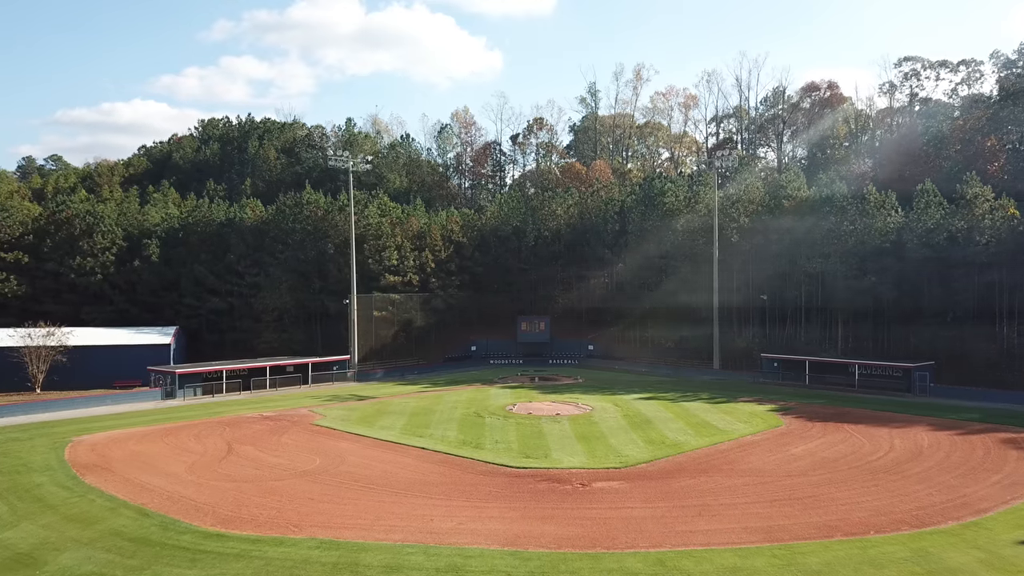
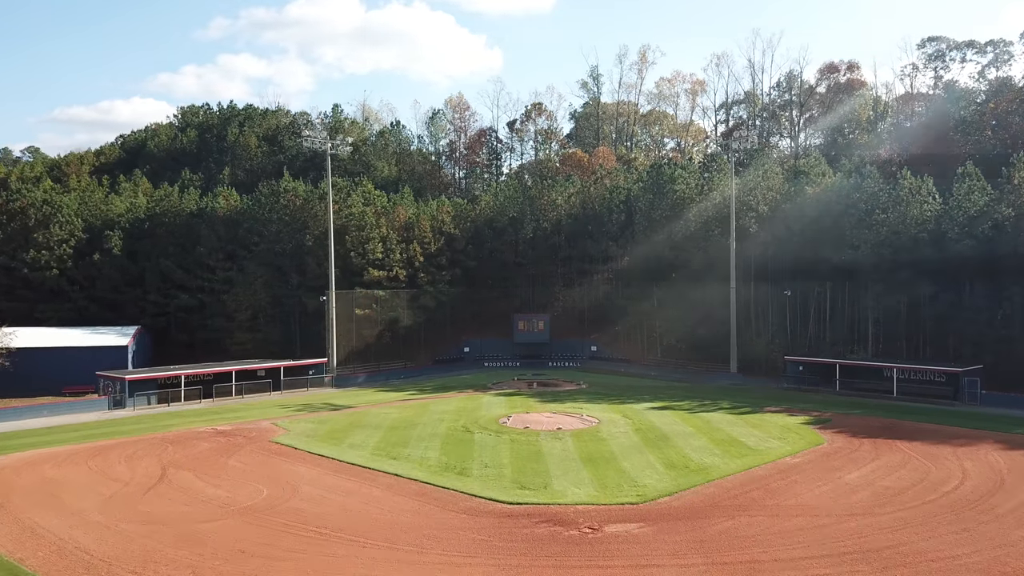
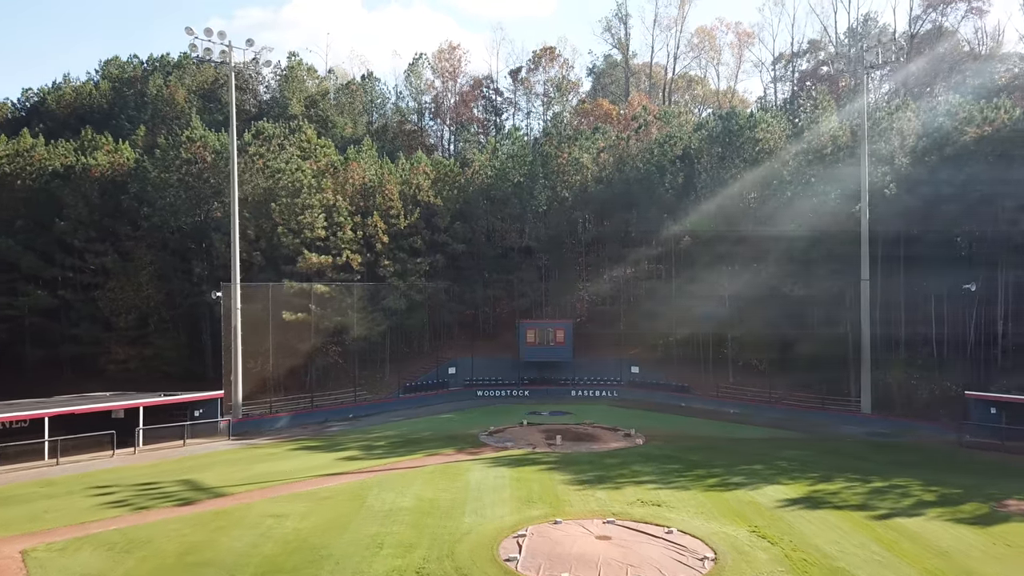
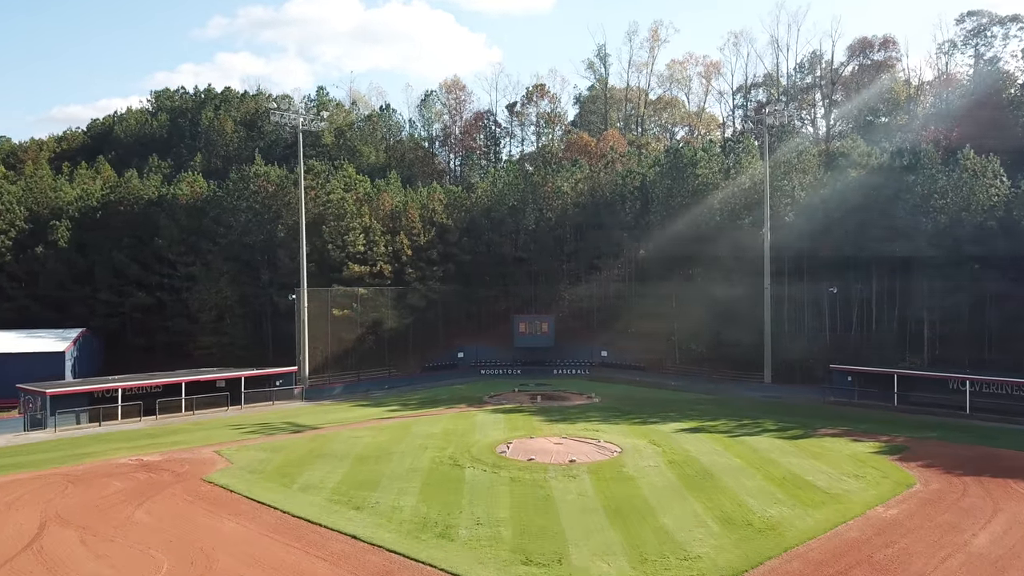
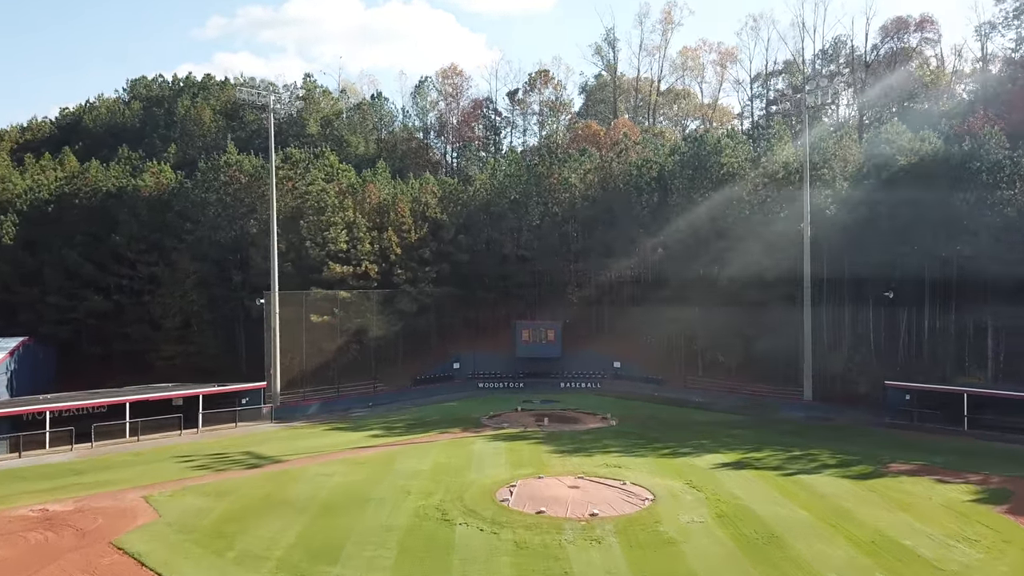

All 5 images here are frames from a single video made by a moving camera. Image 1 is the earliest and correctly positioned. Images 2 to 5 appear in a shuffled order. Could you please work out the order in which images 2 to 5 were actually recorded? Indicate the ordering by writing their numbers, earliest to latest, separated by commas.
2, 4, 5, 3
